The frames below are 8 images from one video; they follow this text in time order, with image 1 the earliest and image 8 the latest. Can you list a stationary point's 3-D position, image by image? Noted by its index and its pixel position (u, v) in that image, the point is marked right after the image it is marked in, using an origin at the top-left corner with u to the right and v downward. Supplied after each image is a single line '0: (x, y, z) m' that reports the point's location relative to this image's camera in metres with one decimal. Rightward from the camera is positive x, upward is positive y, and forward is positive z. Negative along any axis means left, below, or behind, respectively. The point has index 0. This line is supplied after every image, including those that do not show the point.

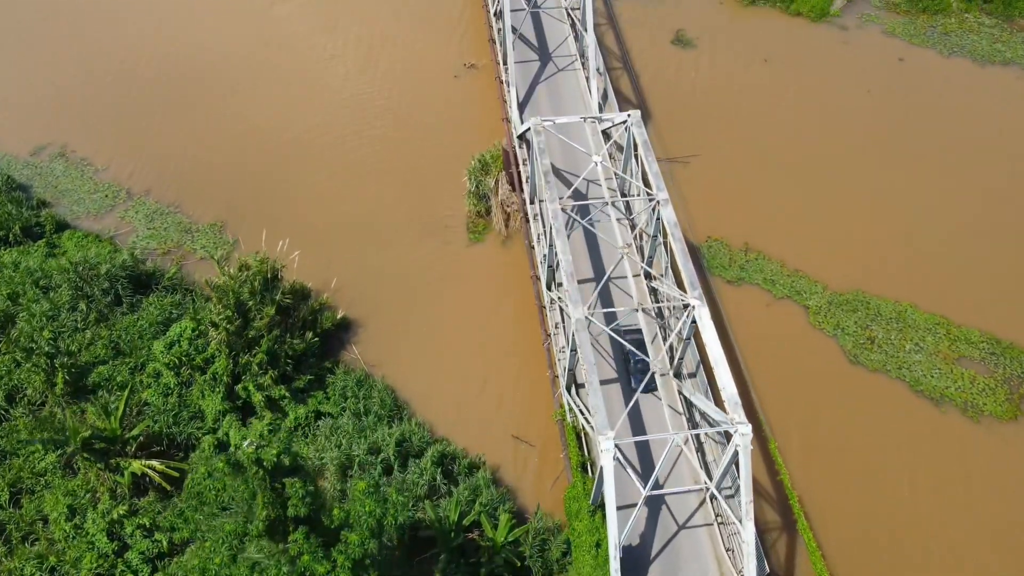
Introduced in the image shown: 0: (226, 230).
0: (-7.8, +1.6, +19.7) m
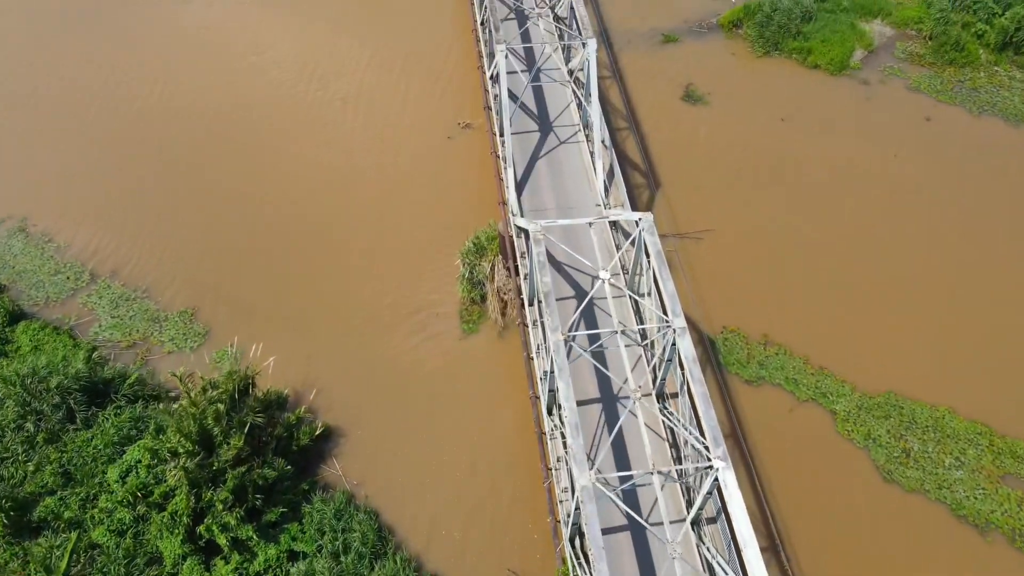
0: (-7.9, -0.8, +18.0) m
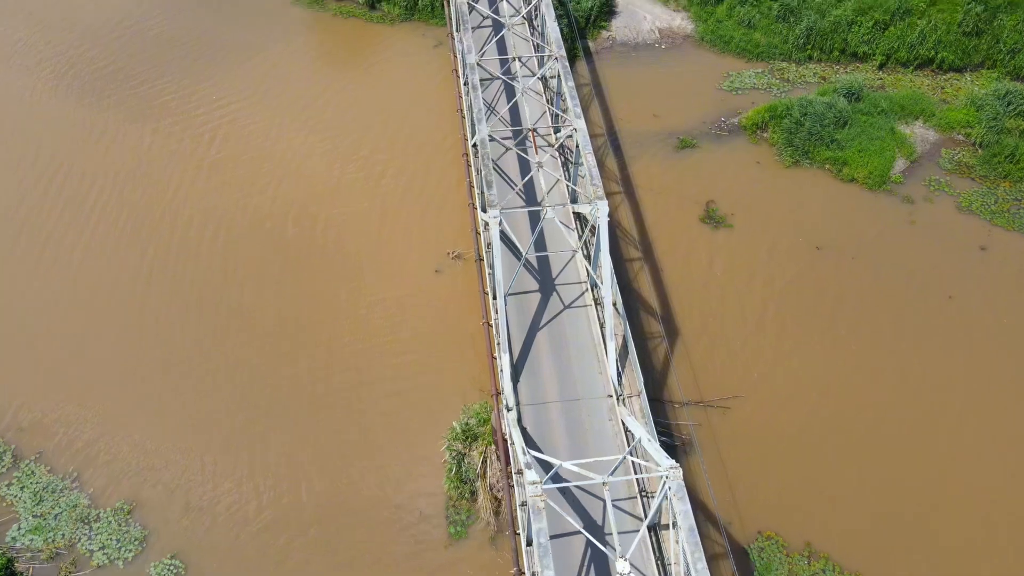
0: (-8.0, -4.8, +15.2) m
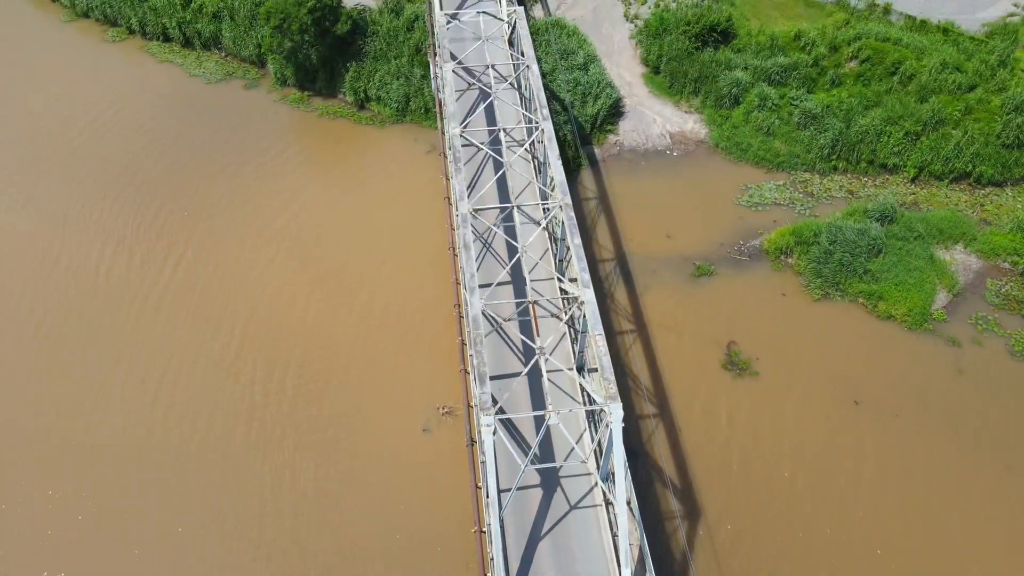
0: (-8.1, -8.4, +12.8) m
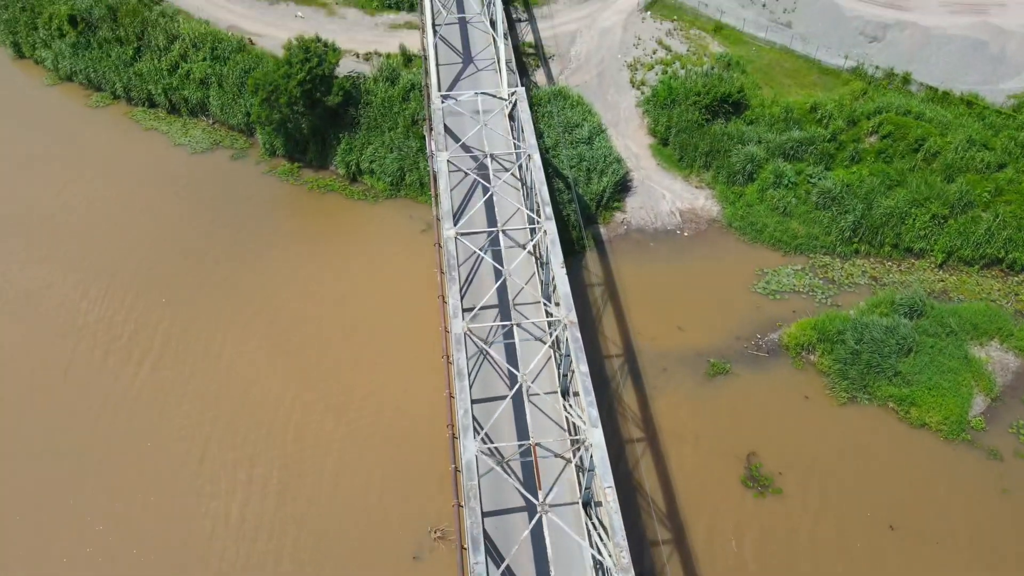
0: (-8.1, -10.6, +11.0) m
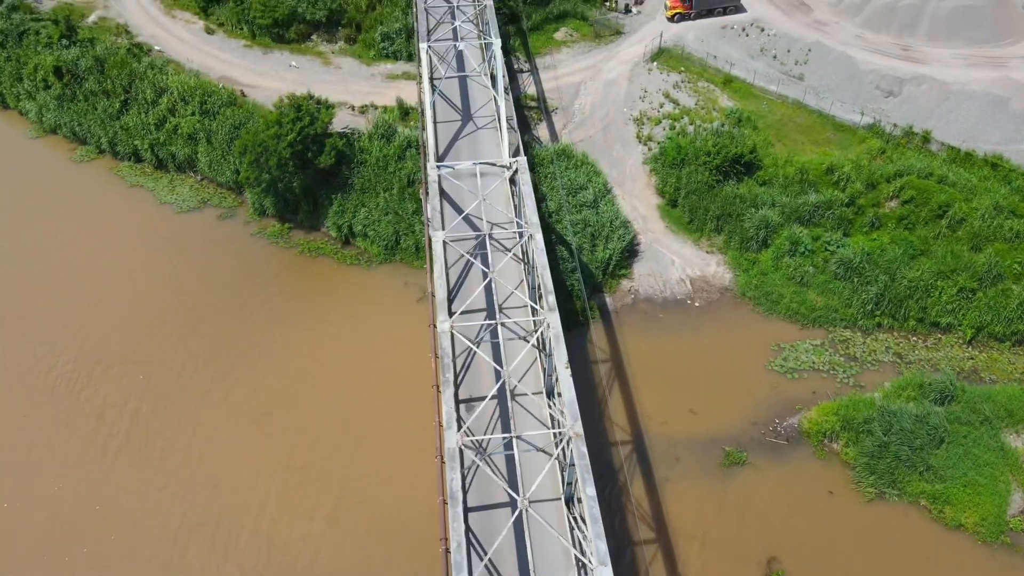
0: (-8.2, -12.3, +9.5) m
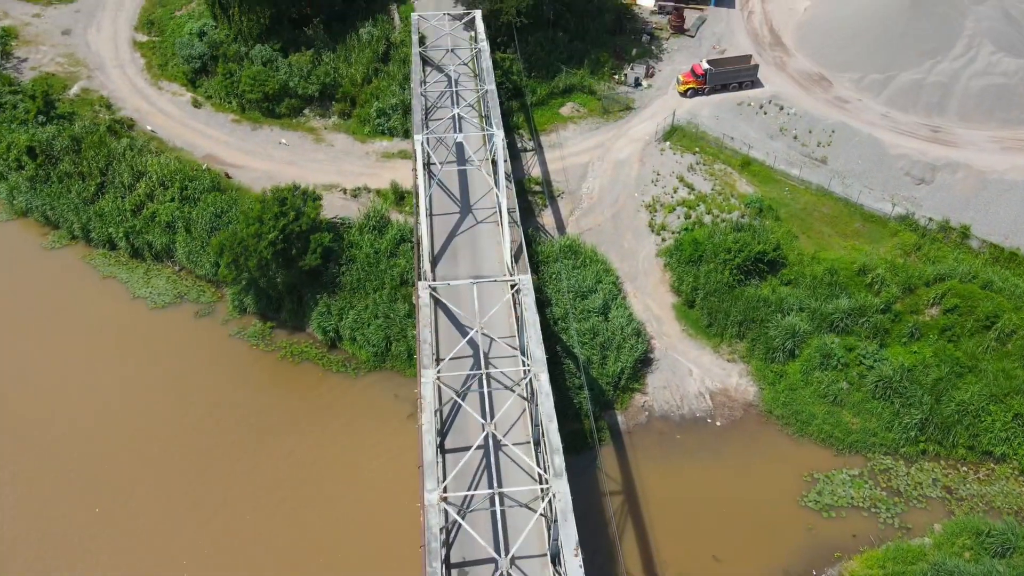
0: (-8.2, -14.7, +7.0) m
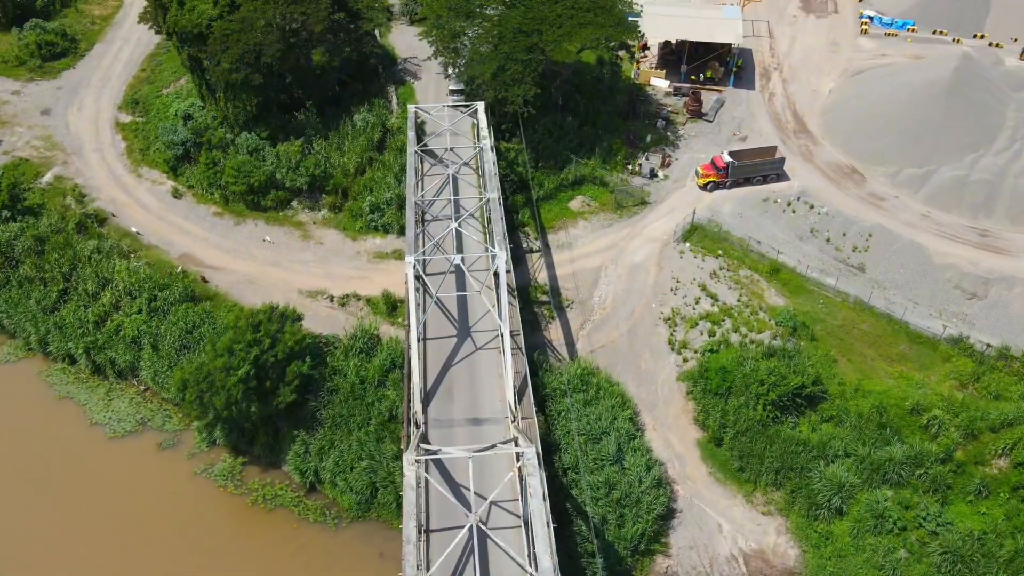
0: (-8.3, -17.3, +3.9) m
